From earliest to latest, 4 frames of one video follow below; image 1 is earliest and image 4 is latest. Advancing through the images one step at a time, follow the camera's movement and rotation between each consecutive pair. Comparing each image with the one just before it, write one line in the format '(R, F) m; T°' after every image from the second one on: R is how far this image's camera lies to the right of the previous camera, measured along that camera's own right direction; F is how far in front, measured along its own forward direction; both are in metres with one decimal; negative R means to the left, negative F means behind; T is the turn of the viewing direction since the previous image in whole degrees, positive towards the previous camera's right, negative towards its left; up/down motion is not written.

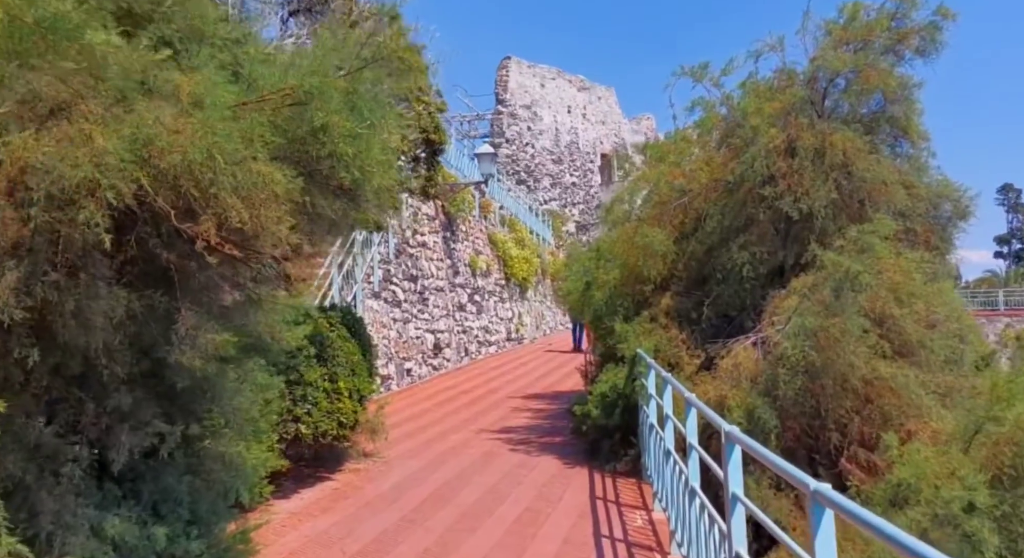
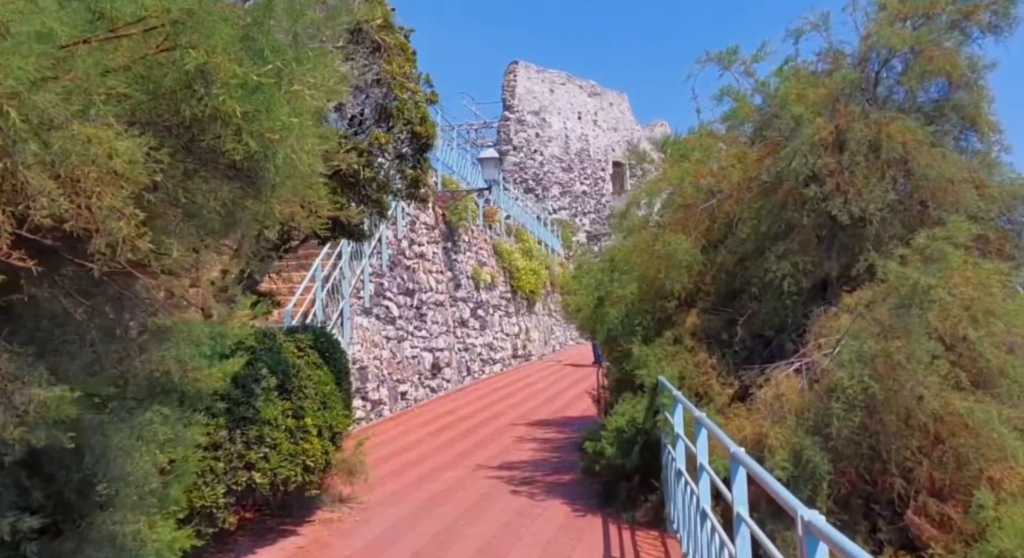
(+0.1, +0.9) m; -1°
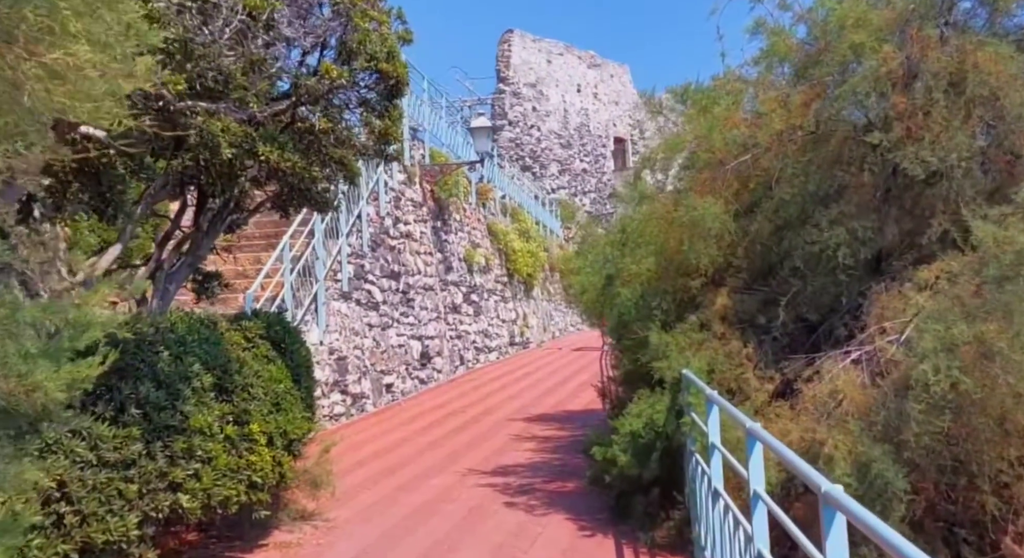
(0.0, +1.0) m; 0°
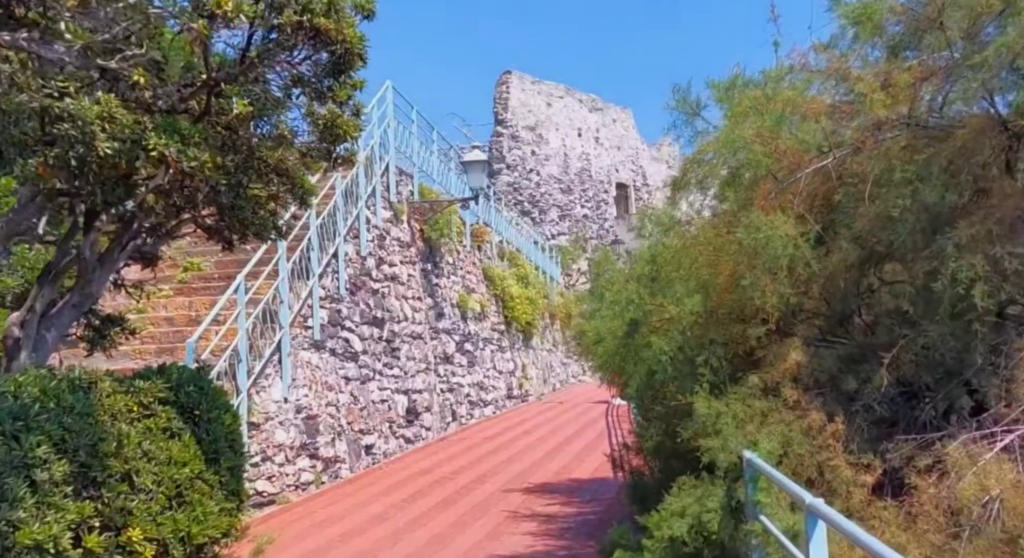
(0.0, +1.3) m; 0°
